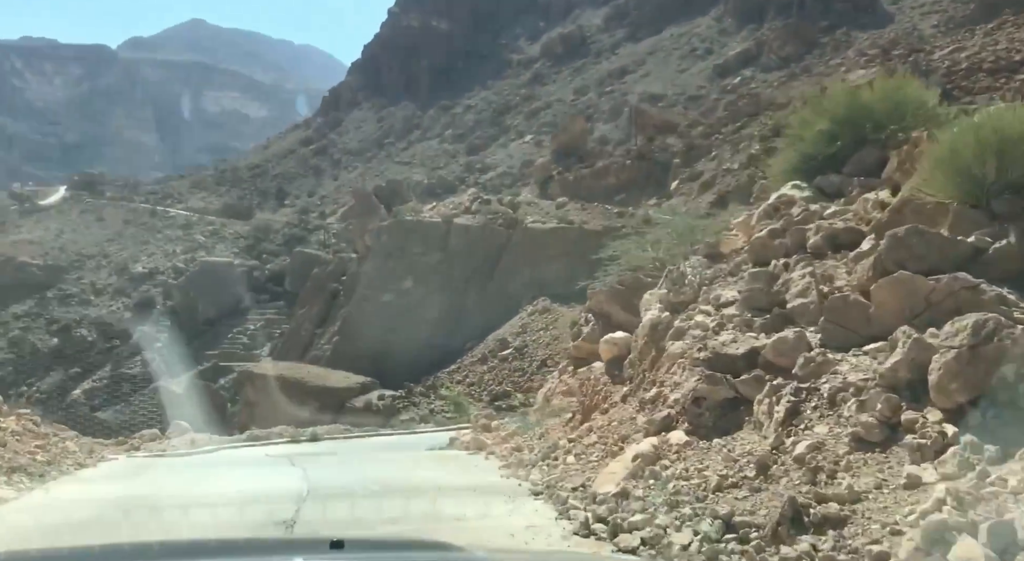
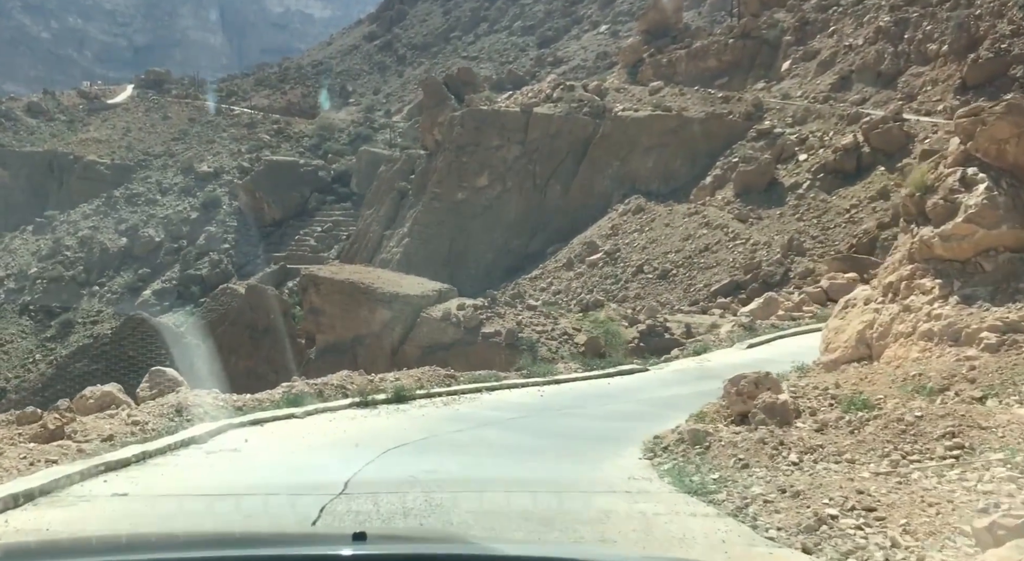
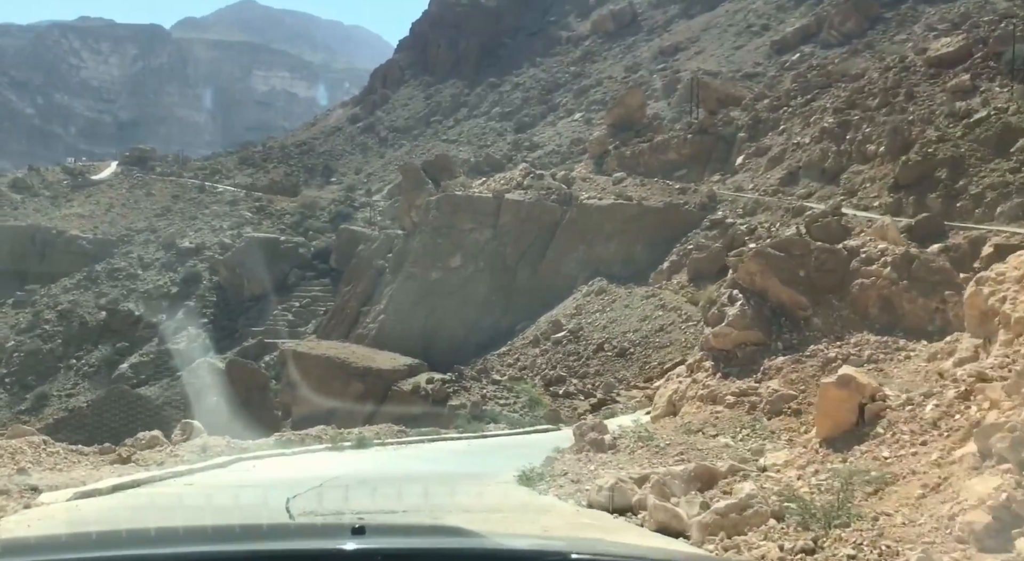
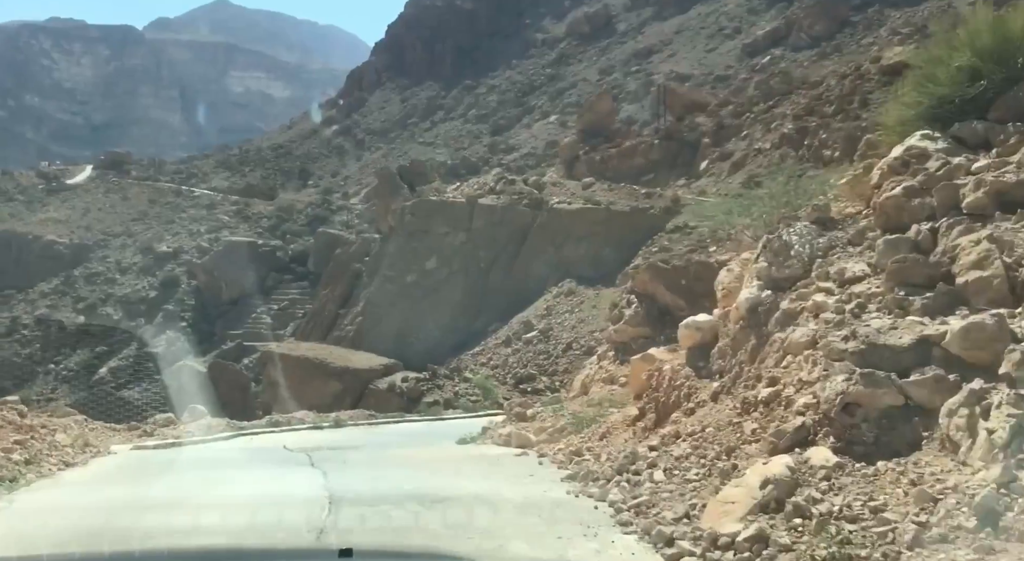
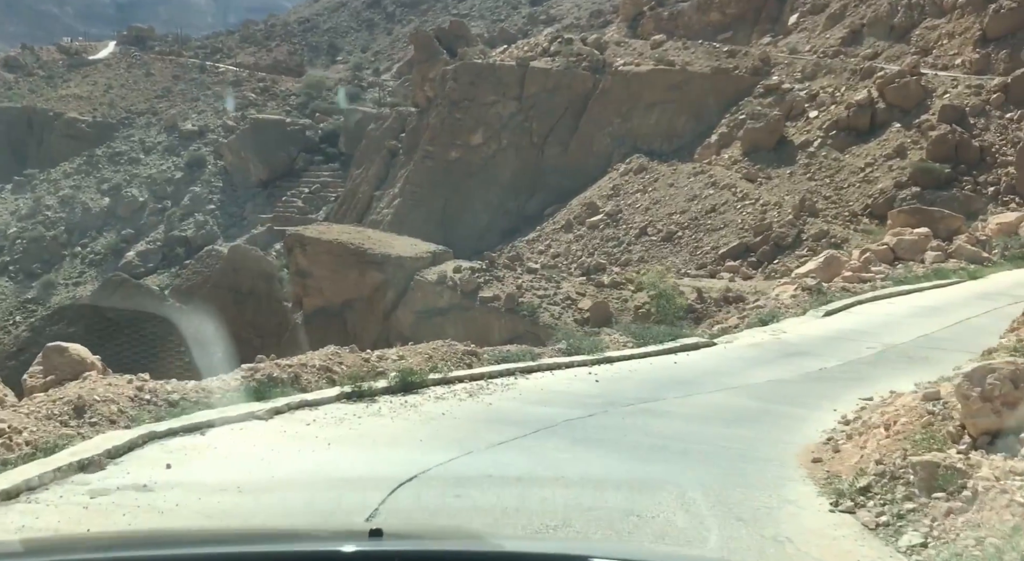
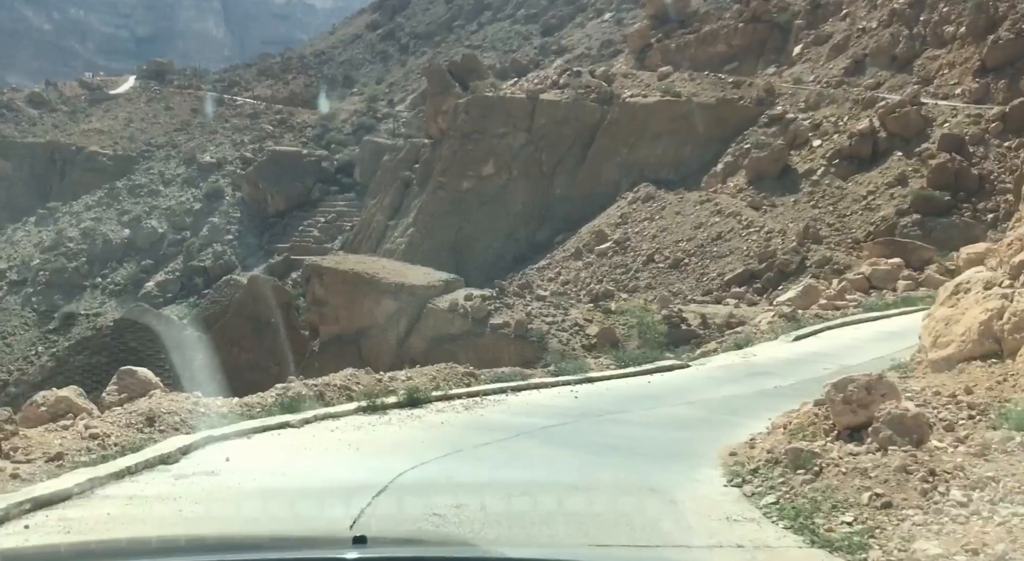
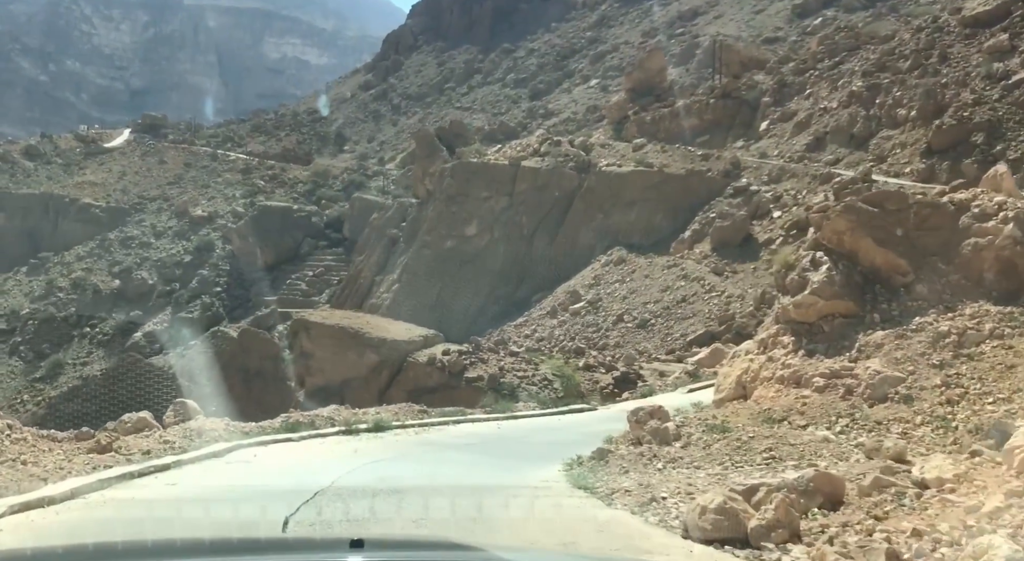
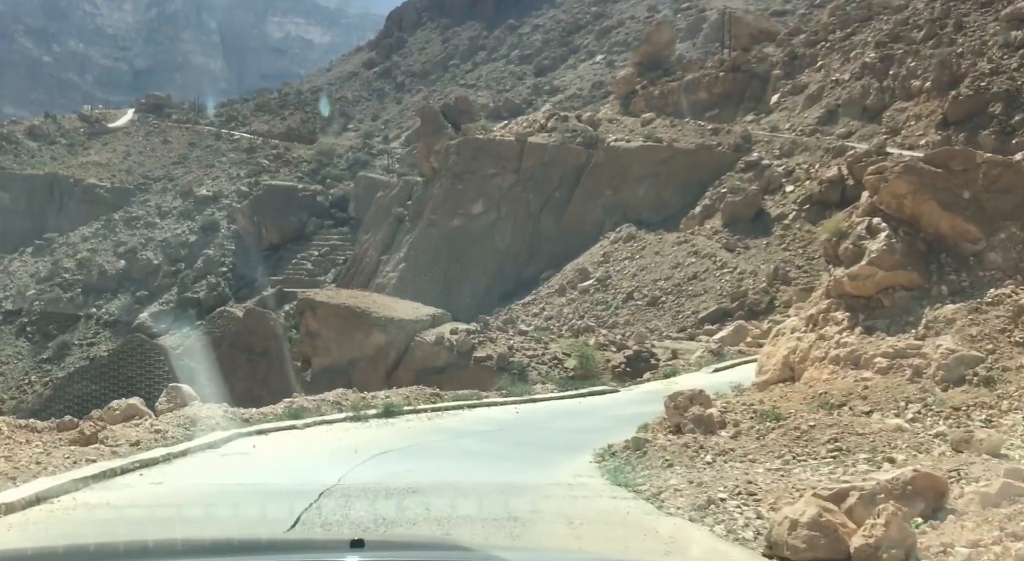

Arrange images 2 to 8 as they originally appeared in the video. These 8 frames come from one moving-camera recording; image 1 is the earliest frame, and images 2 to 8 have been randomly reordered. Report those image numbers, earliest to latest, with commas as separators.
4, 3, 7, 8, 2, 6, 5
